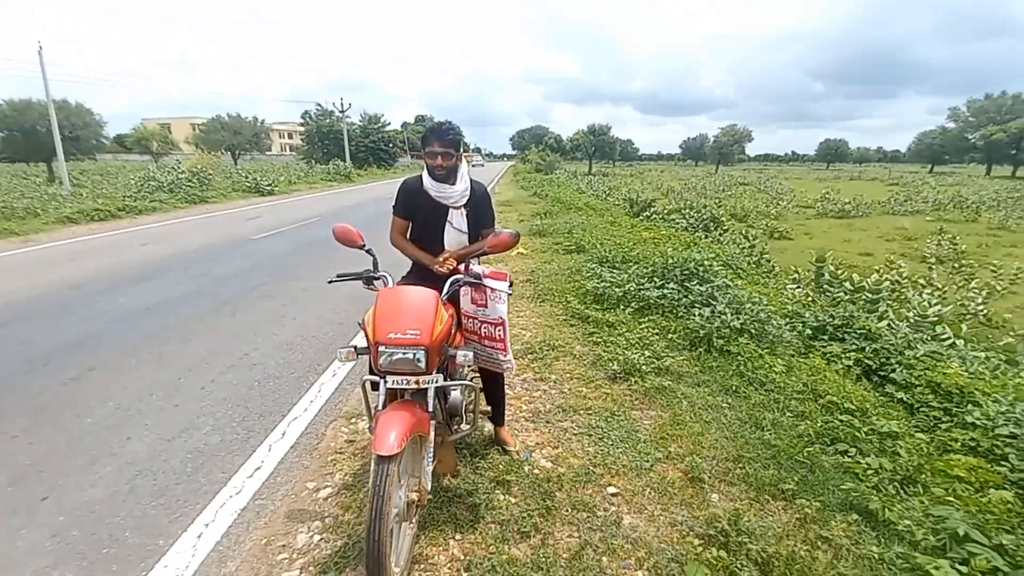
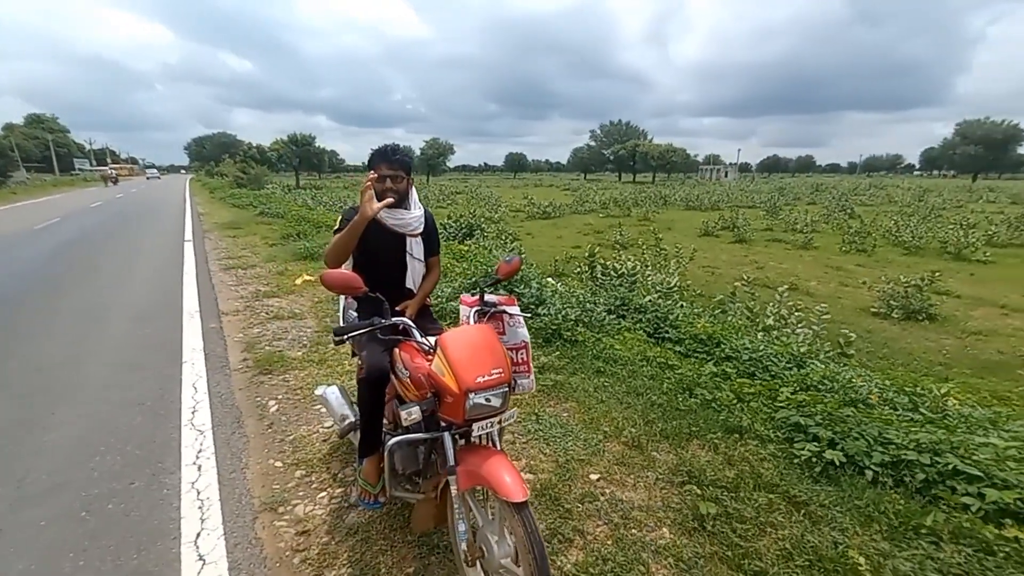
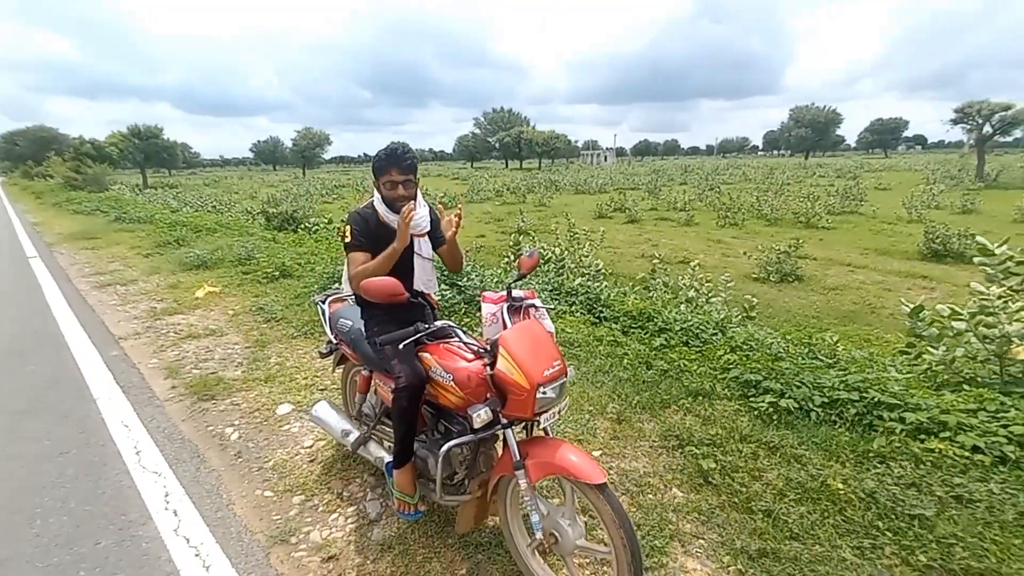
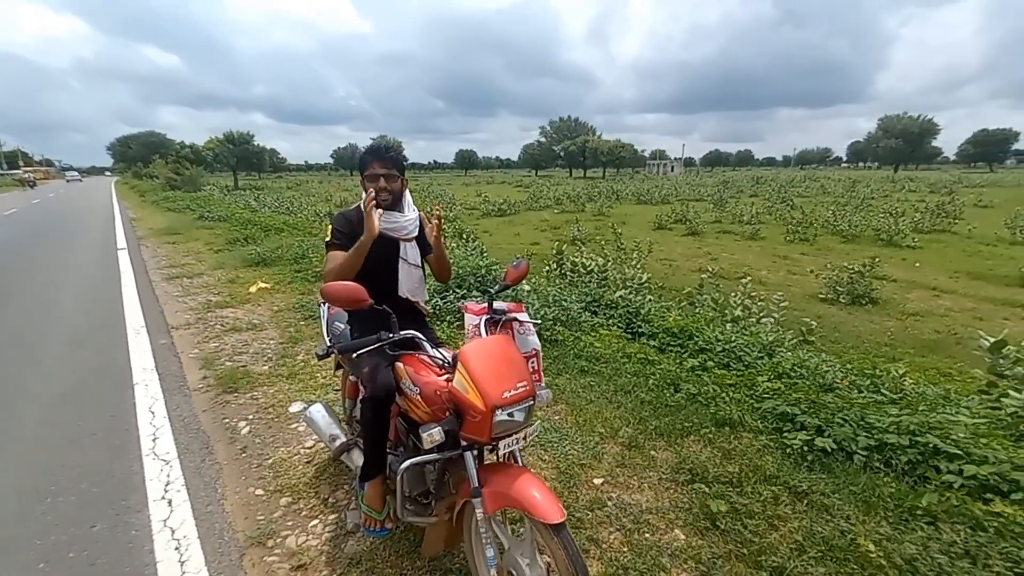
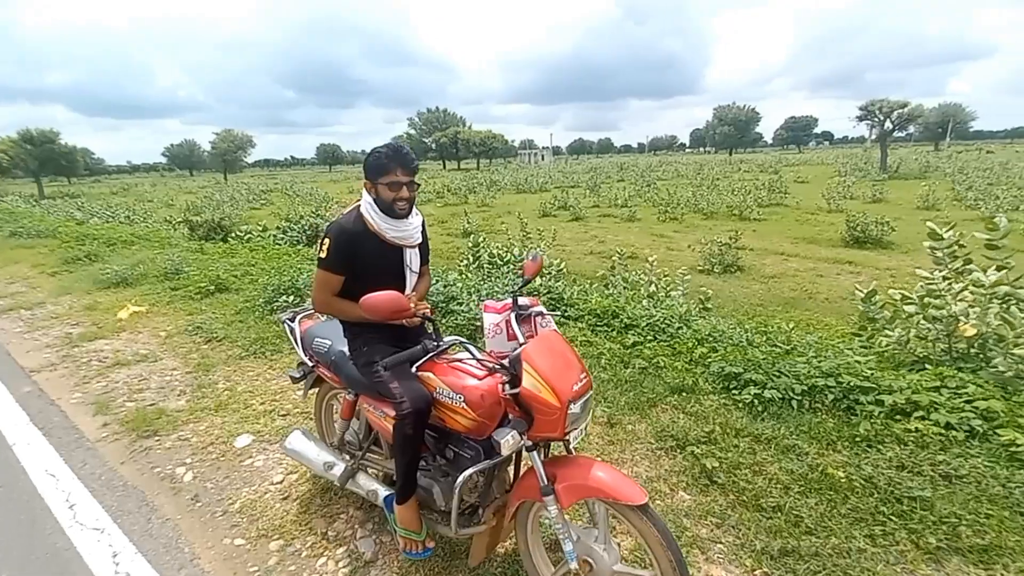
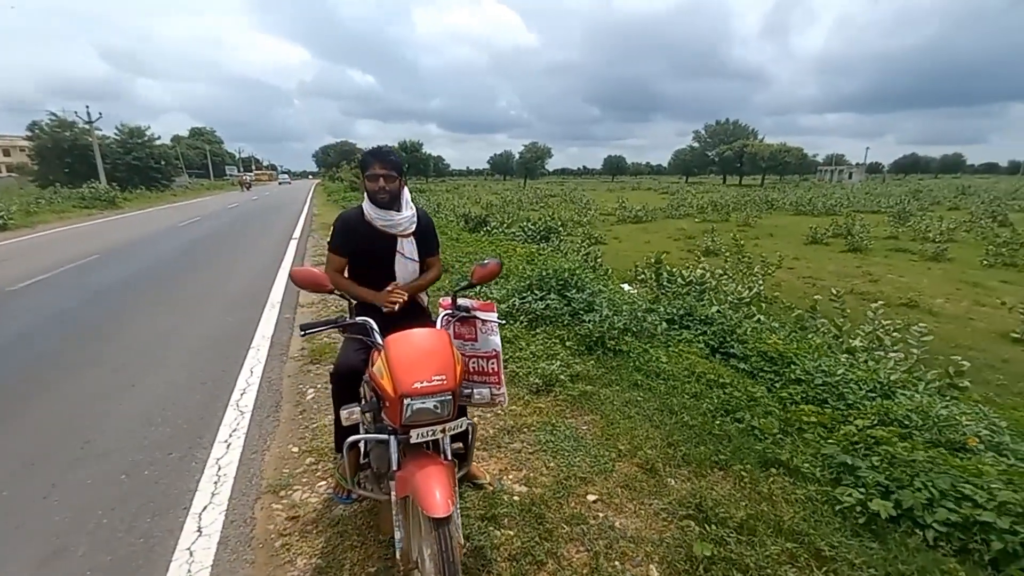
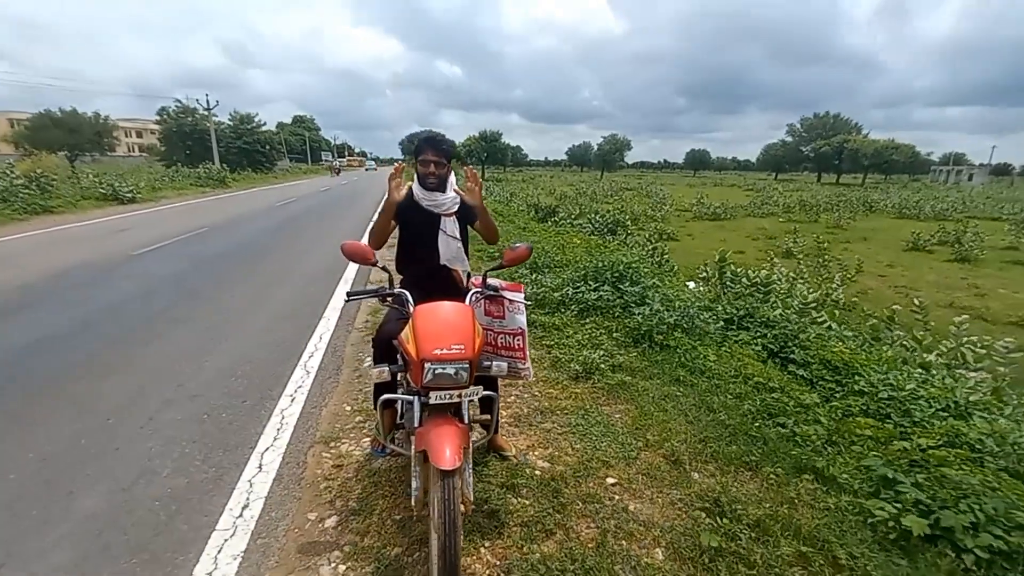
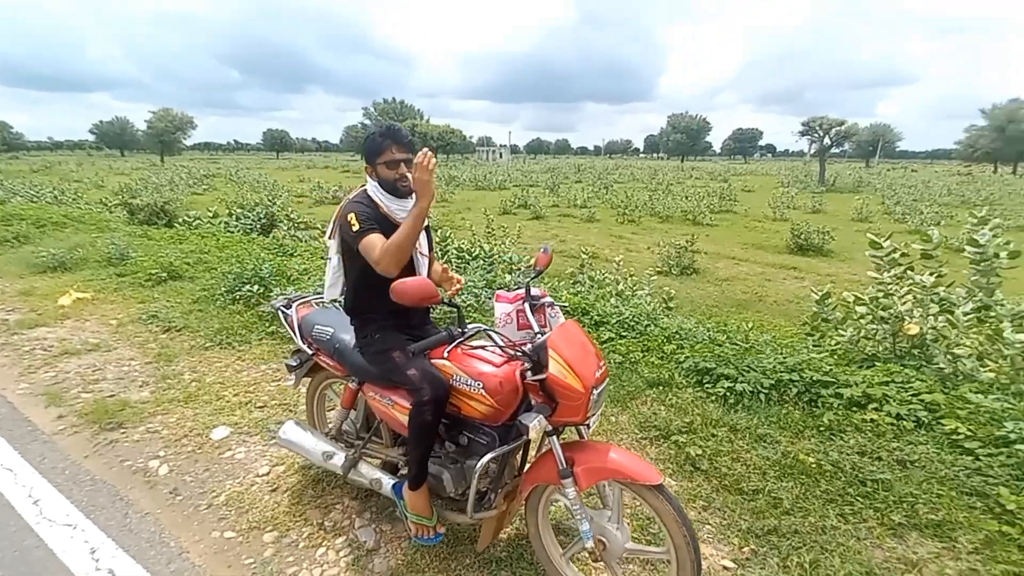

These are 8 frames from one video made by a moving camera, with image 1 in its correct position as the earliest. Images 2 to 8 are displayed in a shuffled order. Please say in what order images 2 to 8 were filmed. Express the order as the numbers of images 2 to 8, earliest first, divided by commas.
7, 6, 2, 4, 3, 5, 8
